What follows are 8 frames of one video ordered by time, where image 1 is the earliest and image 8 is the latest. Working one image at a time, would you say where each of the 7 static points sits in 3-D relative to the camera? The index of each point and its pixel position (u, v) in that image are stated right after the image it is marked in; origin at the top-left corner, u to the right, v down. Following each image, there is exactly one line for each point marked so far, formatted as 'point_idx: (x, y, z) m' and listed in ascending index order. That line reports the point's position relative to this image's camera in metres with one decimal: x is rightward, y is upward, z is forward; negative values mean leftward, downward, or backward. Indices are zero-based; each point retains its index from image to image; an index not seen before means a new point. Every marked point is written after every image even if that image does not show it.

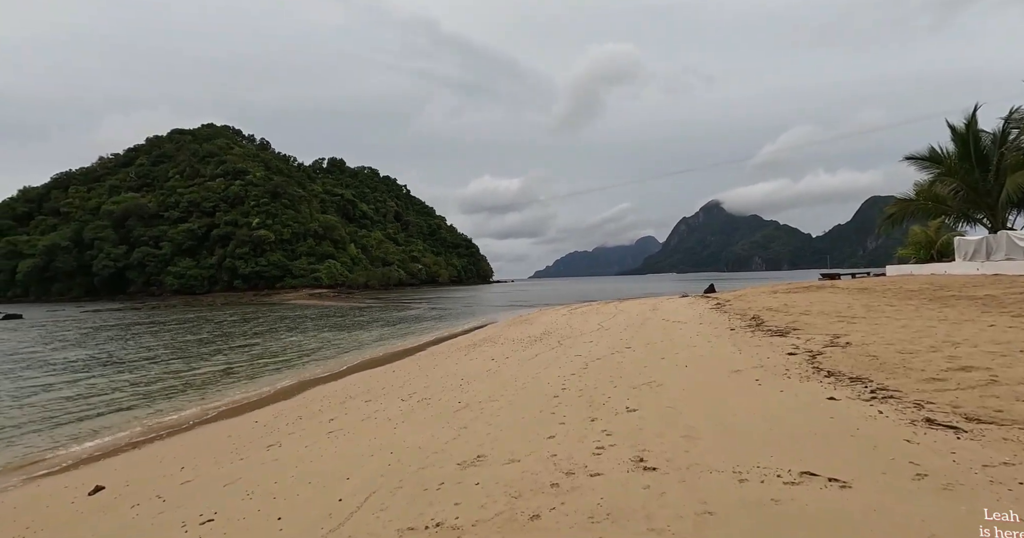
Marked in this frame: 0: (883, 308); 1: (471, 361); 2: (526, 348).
0: (+7.8, -0.9, +11.7) m
1: (-1.0, -2.1, +12.3) m
2: (+0.4, -2.0, +14.1) m
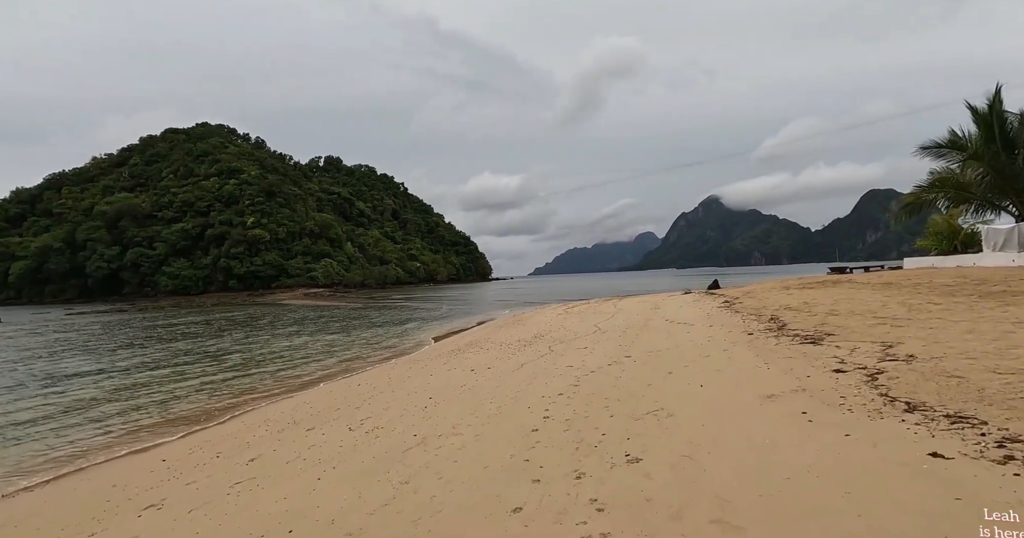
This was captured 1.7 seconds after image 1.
0: (+7.4, -0.7, +10.0) m
1: (-1.3, -2.0, +10.7) m
2: (+0.1, -1.9, +12.5) m
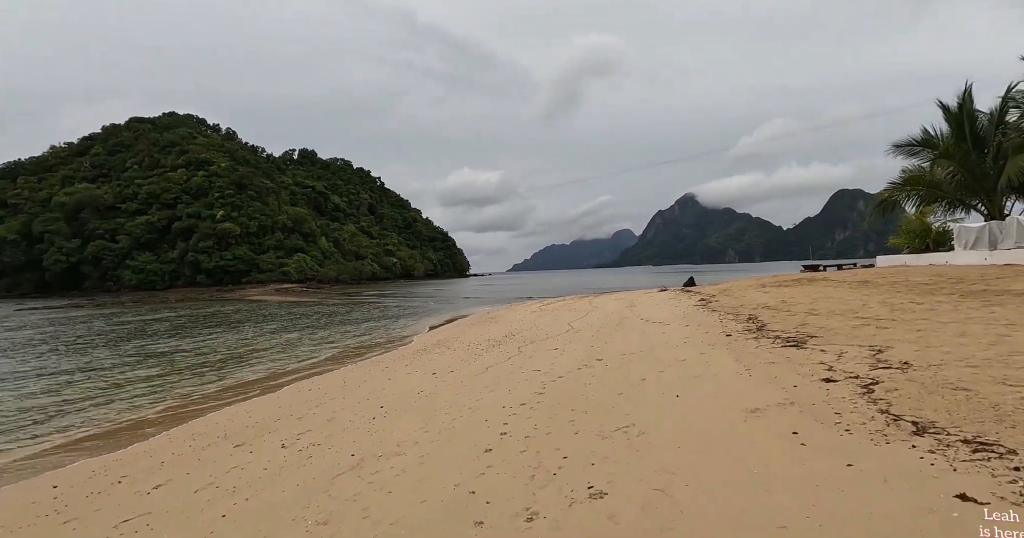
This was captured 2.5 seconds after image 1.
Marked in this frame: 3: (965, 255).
0: (+6.8, -0.7, +9.6) m
1: (-2.0, -1.9, +9.9) m
2: (-0.6, -1.8, +11.8) m
3: (+15.5, +0.5, +19.1) m
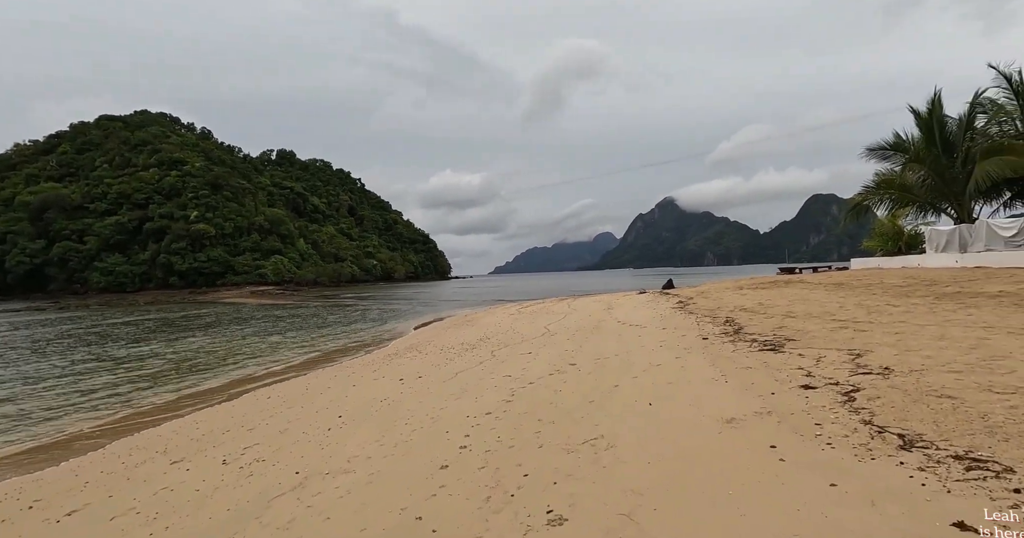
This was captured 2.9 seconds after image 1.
0: (+6.3, -0.7, +9.5) m
1: (-2.5, -1.9, +9.4) m
2: (-1.2, -1.9, +11.4) m
3: (+14.7, +0.4, +19.2) m
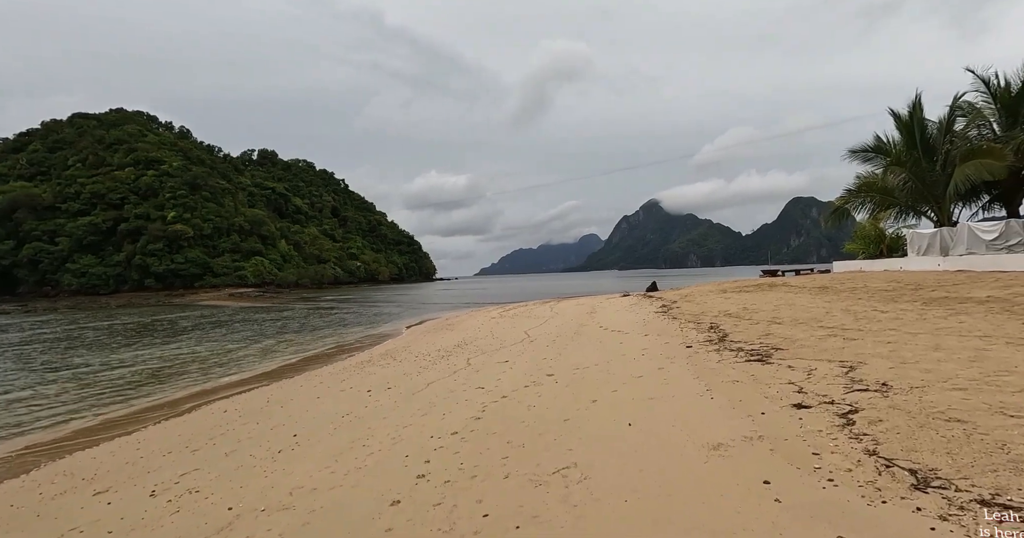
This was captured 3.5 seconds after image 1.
0: (+5.9, -0.8, +9.2) m
1: (-2.9, -2.0, +8.9) m
2: (-1.7, -2.0, +10.8) m
3: (+14.0, +0.3, +19.1) m
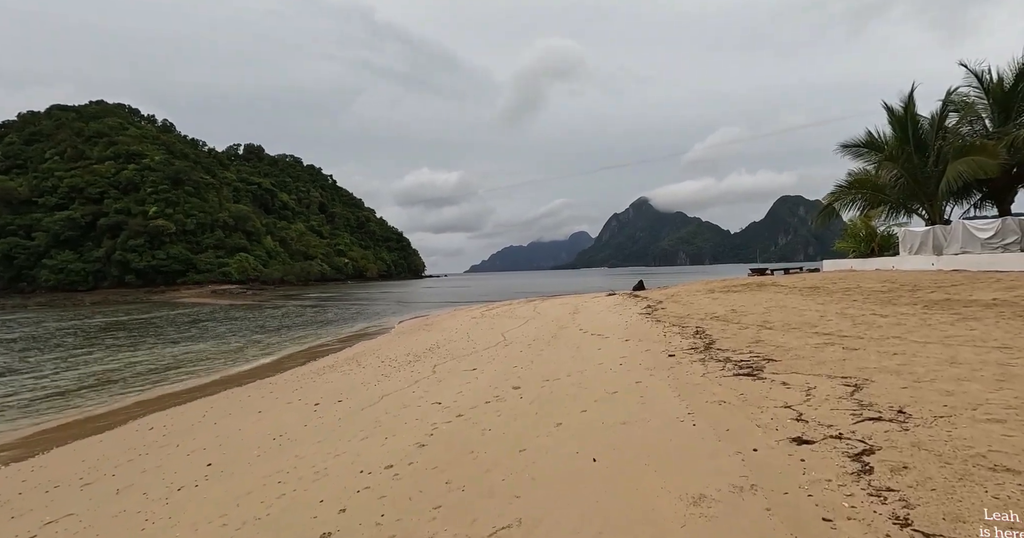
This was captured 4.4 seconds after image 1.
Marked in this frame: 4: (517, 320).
0: (+5.4, -0.8, +8.4) m
1: (-3.4, -2.0, +8.0) m
2: (-2.2, -1.9, +9.9) m
3: (+13.3, +0.3, +18.5) m
4: (+0.2, -1.7, +19.2) m
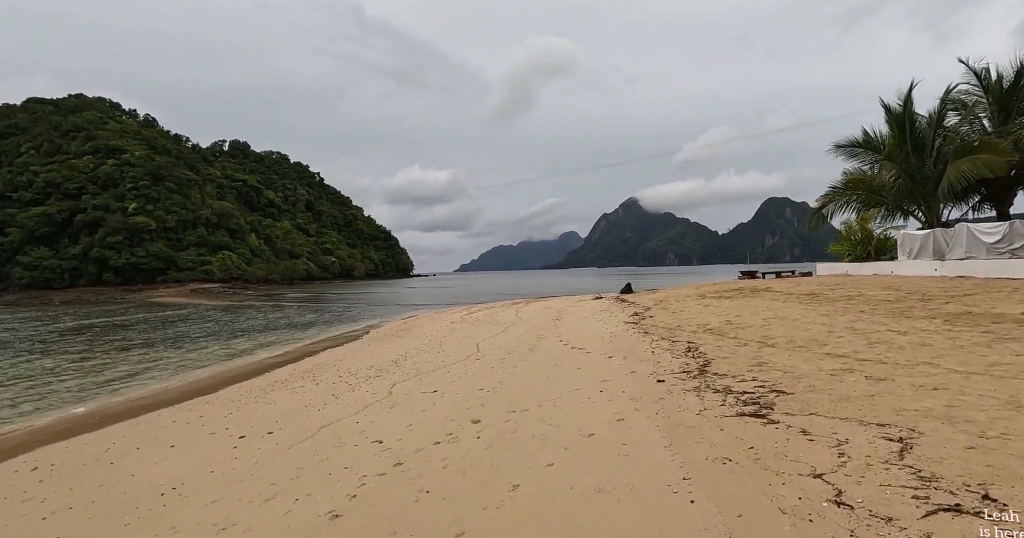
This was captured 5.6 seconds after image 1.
0: (+4.9, -0.9, +7.3) m
1: (-3.8, -2.1, +6.7) m
2: (-2.7, -2.0, +8.7) m
3: (+12.7, +0.1, +17.5) m
4: (-0.5, -1.8, +18.0) m
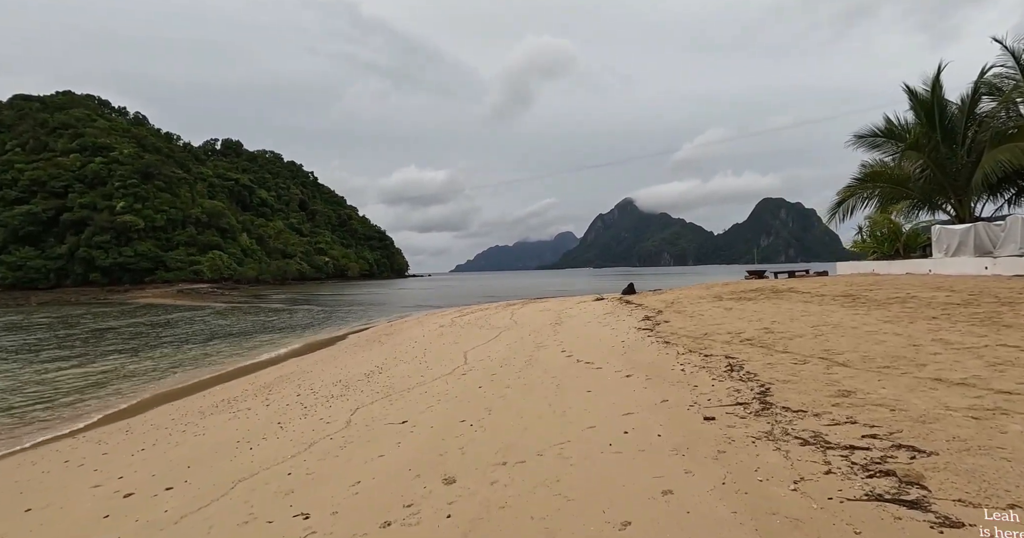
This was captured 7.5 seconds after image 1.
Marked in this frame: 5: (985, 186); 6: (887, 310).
0: (+4.9, -0.9, +5.4) m
1: (-3.9, -2.0, +4.7) m
2: (-2.8, -2.0, +6.7) m
3: (+12.5, +0.2, +15.7) m
4: (-0.7, -1.8, +16.0) m
5: (+15.7, +2.7, +18.3) m
6: (+6.8, -0.7, +10.1) m
